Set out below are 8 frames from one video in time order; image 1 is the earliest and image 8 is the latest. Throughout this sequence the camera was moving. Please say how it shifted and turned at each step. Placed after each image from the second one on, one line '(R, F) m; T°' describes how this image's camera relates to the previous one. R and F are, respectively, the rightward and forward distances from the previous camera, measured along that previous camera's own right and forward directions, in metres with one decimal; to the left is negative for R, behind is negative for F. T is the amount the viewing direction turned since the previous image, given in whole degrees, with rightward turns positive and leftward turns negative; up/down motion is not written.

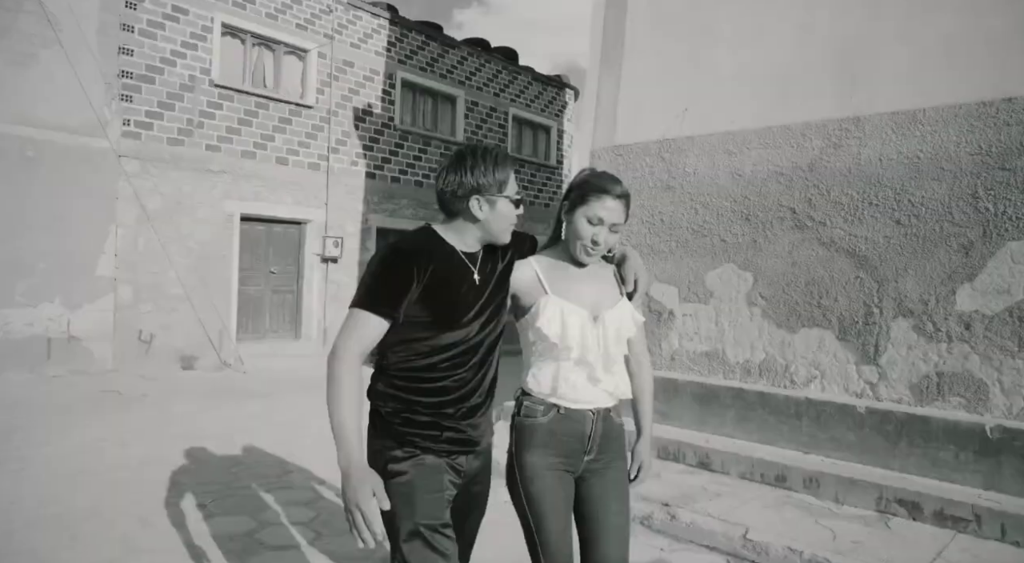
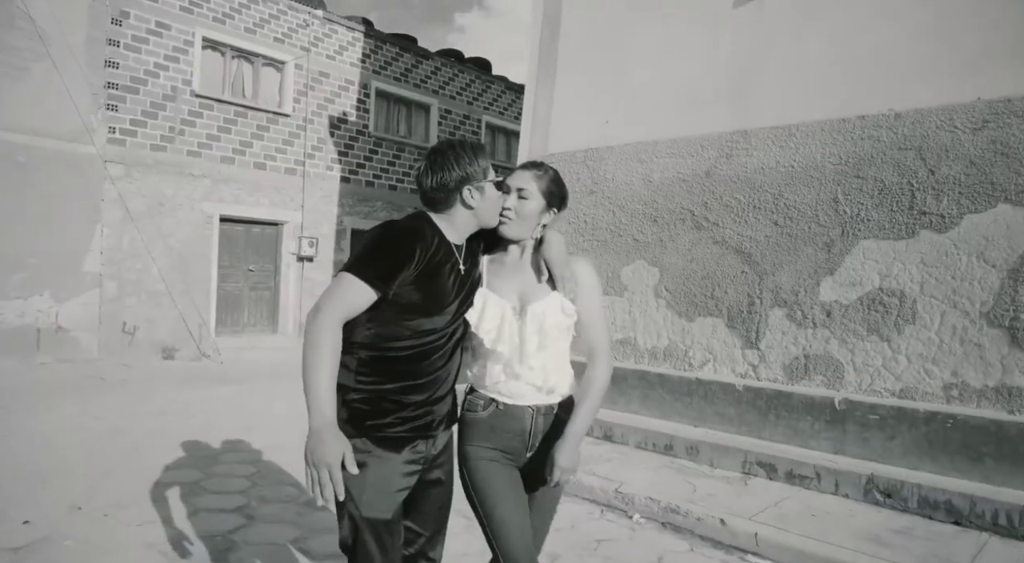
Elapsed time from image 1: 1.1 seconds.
(+0.6, -0.6) m; 0°
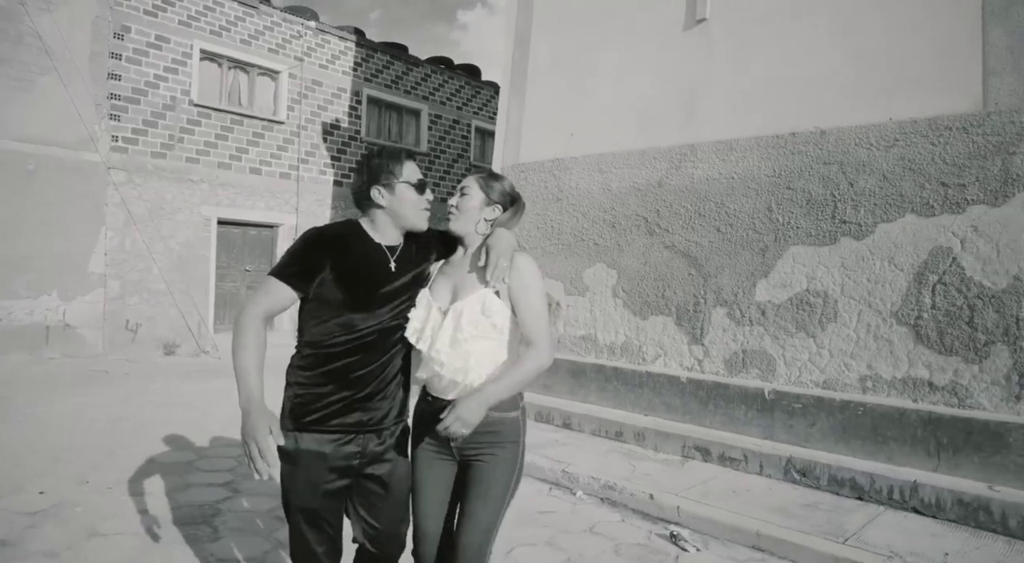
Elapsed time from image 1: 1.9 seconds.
(+0.3, -0.4) m; 0°
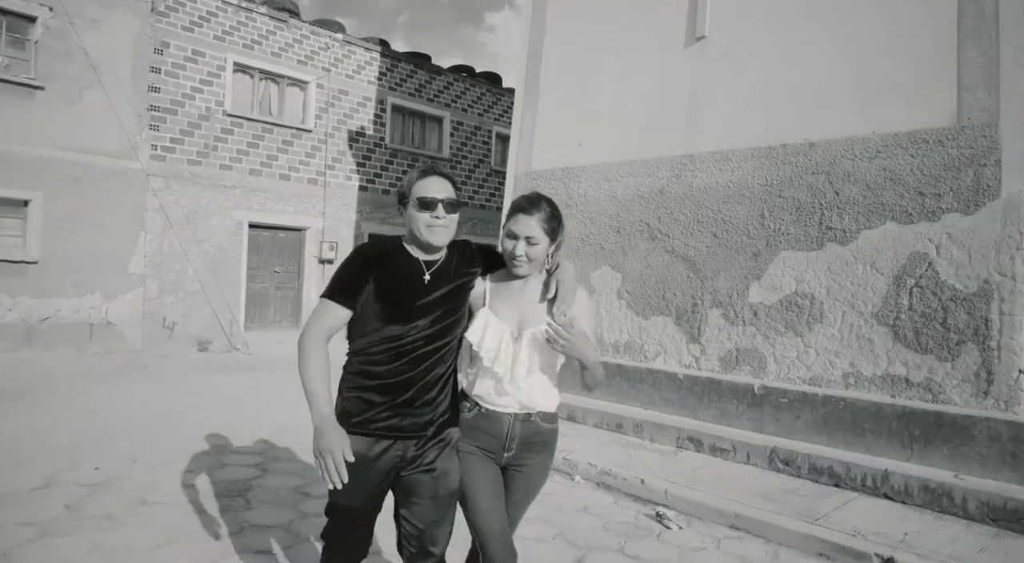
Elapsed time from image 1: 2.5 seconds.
(+0.1, -0.4) m; -2°
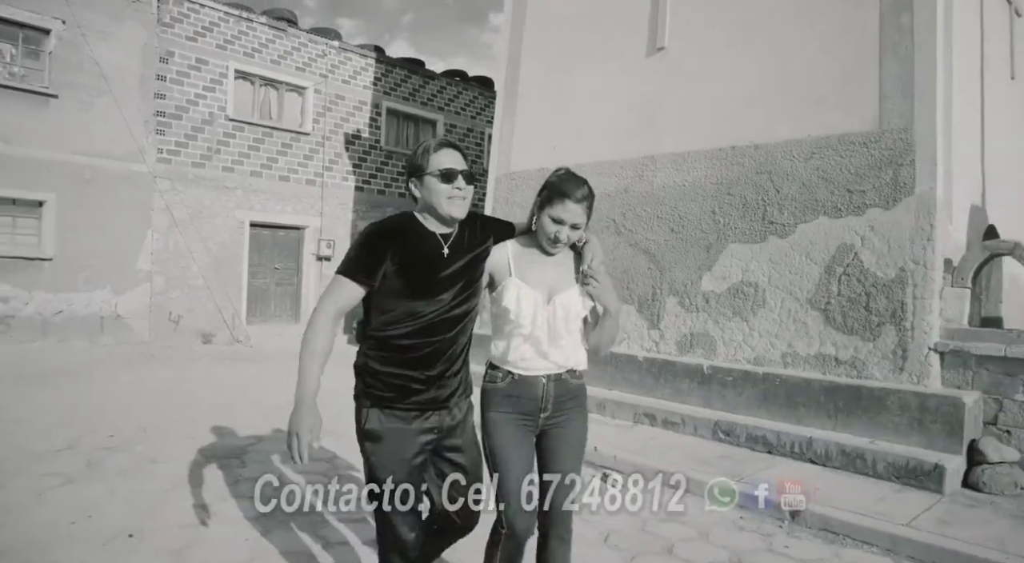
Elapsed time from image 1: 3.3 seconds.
(+0.3, -0.5) m; 0°
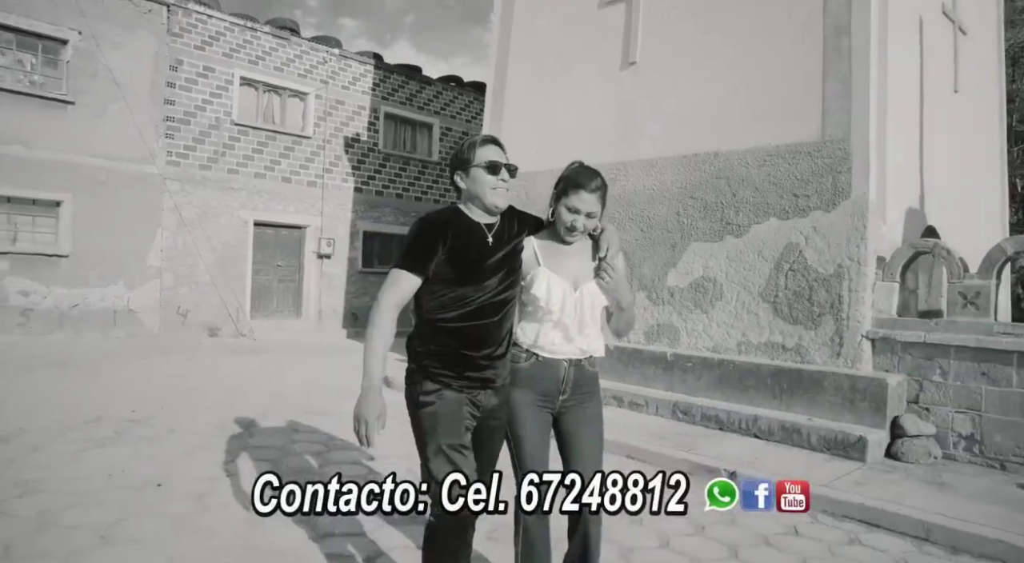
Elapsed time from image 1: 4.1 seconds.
(+0.2, -0.5) m; 0°
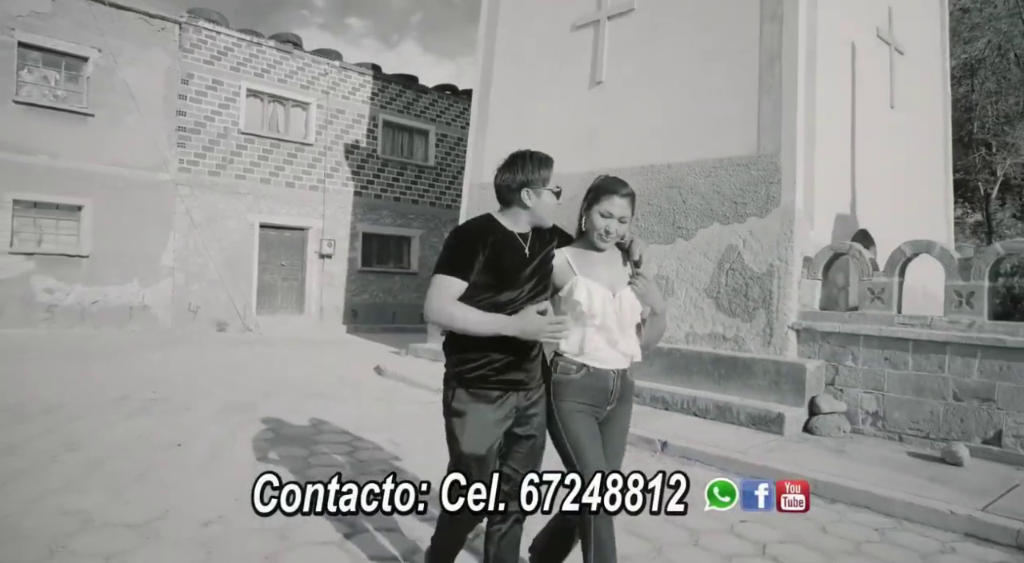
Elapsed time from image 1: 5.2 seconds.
(+0.3, -0.7) m; -1°
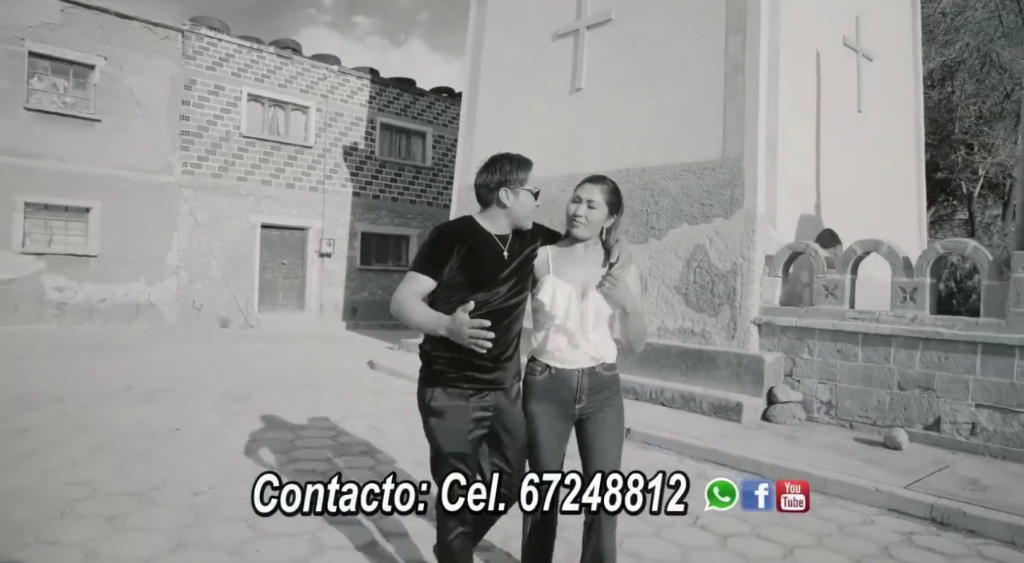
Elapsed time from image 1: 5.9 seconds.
(+0.3, -0.4) m; -1°
